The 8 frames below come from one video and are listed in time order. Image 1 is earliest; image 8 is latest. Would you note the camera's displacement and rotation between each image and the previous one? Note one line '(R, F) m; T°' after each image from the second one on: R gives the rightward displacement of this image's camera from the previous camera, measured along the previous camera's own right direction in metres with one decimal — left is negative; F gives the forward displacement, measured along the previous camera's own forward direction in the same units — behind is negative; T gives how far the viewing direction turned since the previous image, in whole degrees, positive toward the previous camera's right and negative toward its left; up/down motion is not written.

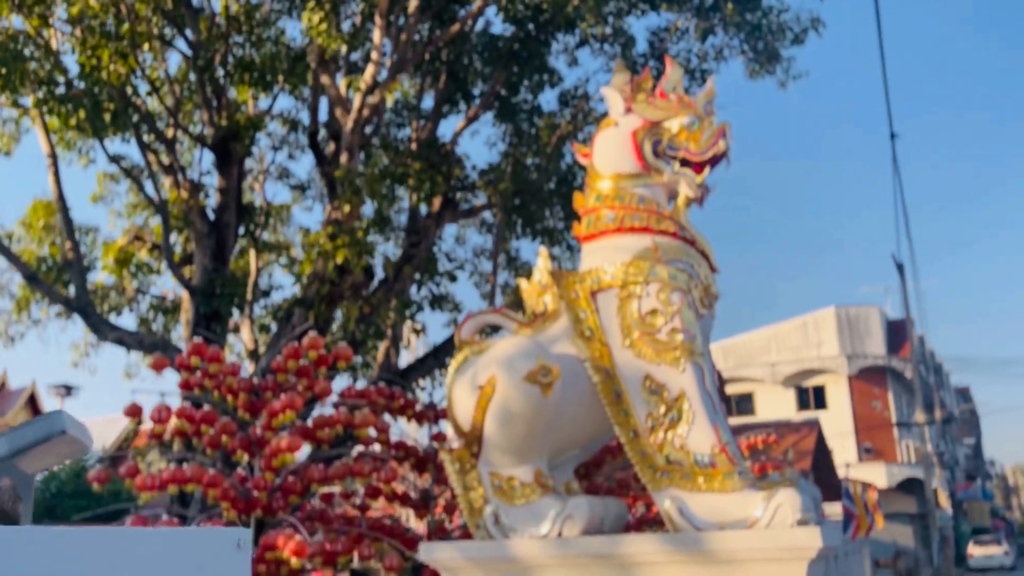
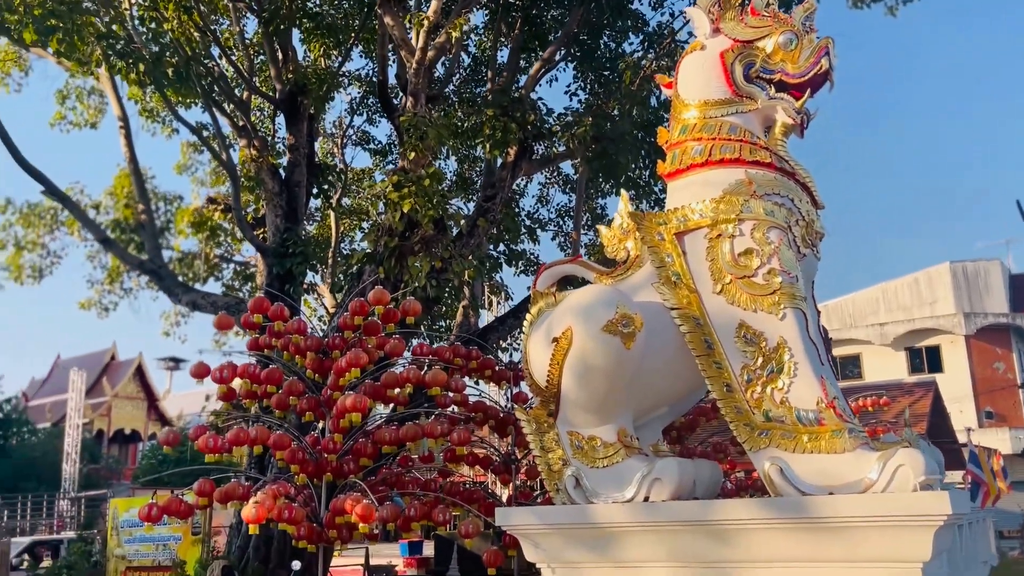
(+0.1, +0.4) m; -6°
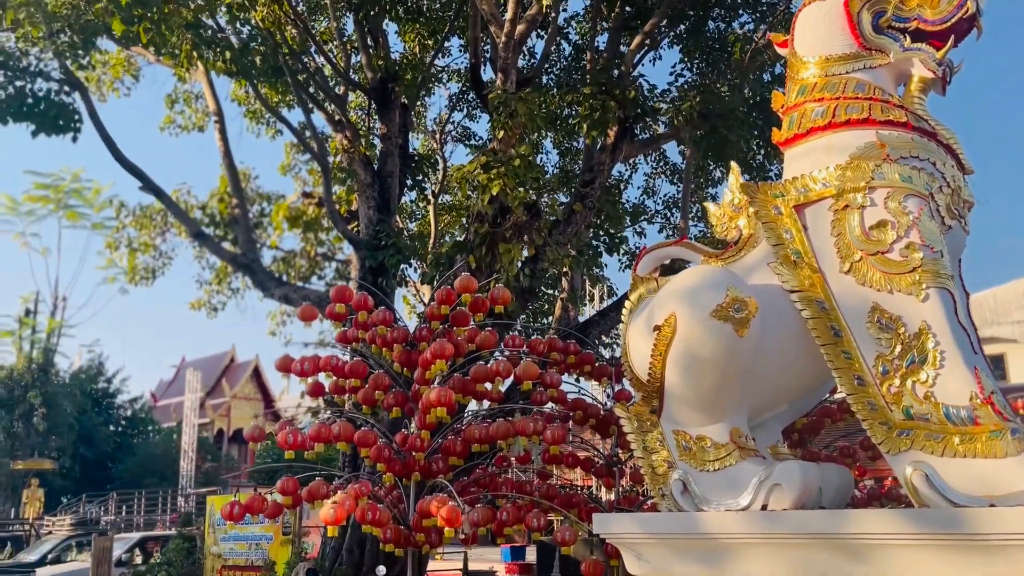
(+0.1, +0.4) m; -7°
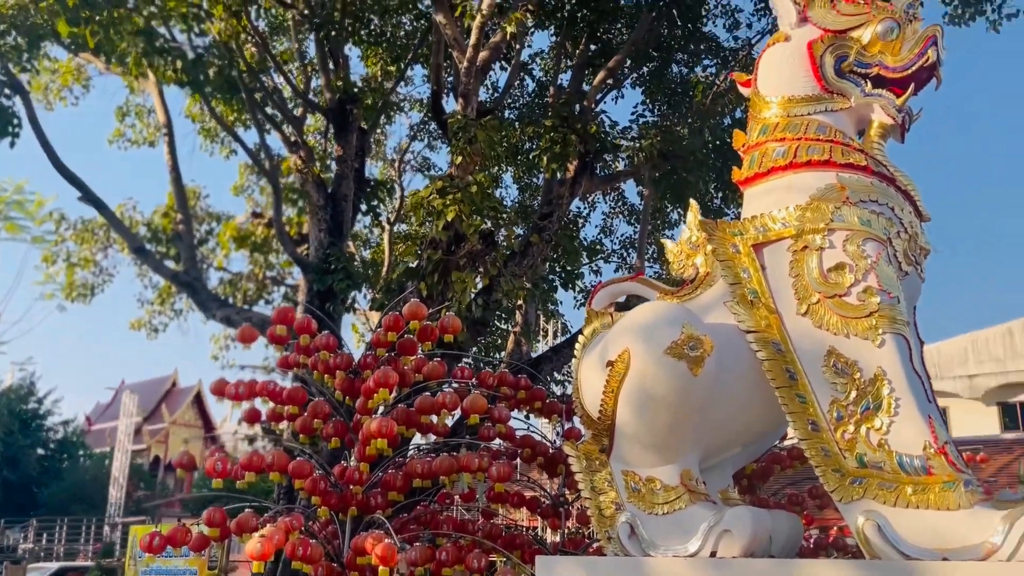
(0.0, +0.1) m; +3°
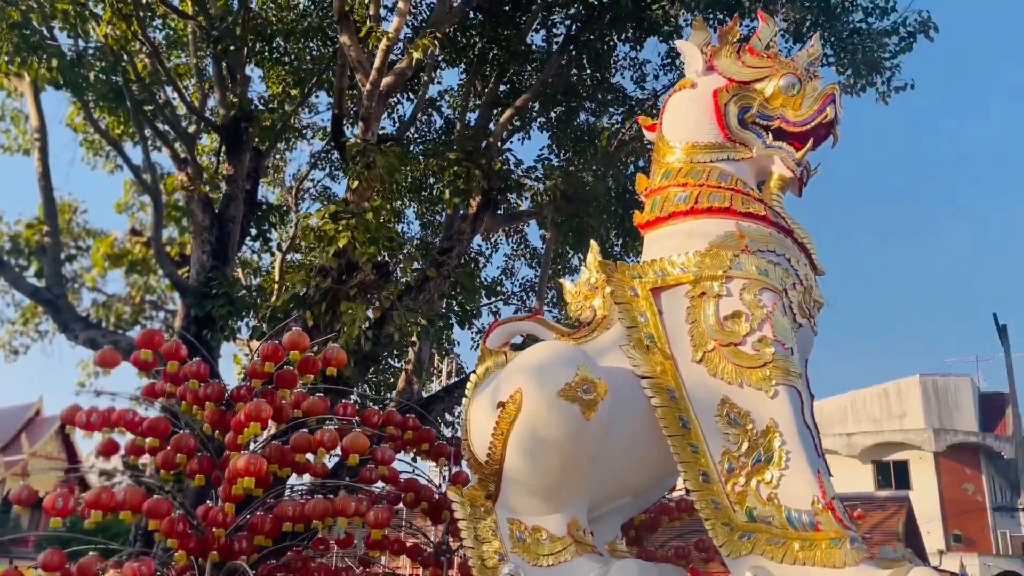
(0.0, +0.2) m; +7°
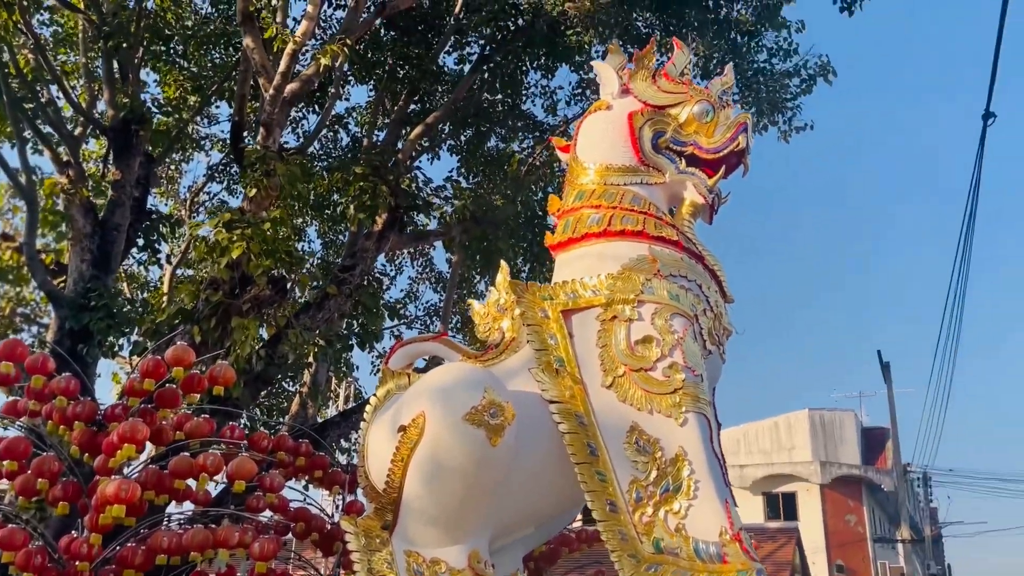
(0.0, +0.2) m; +7°
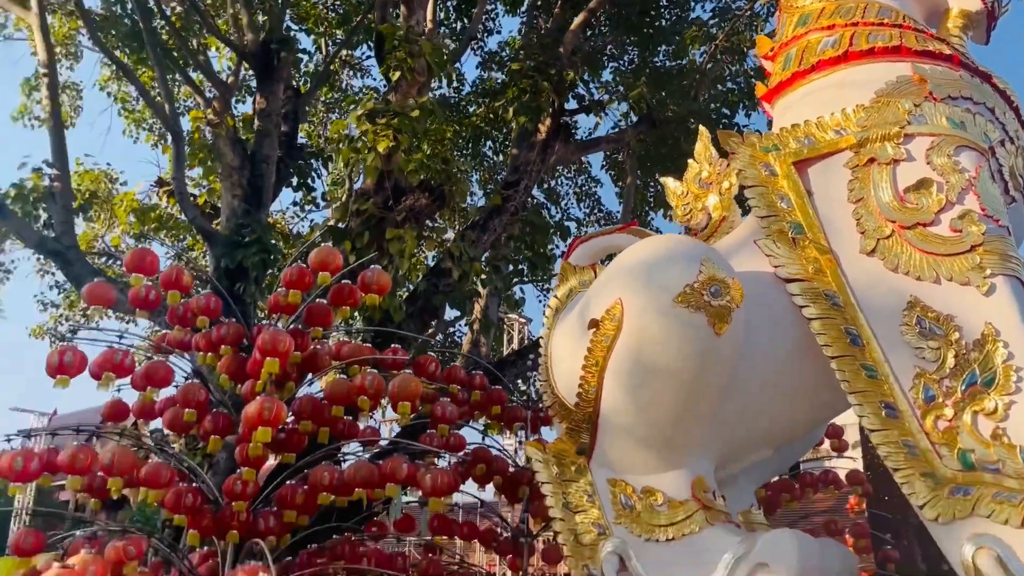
(-0.2, +0.8) m; -11°
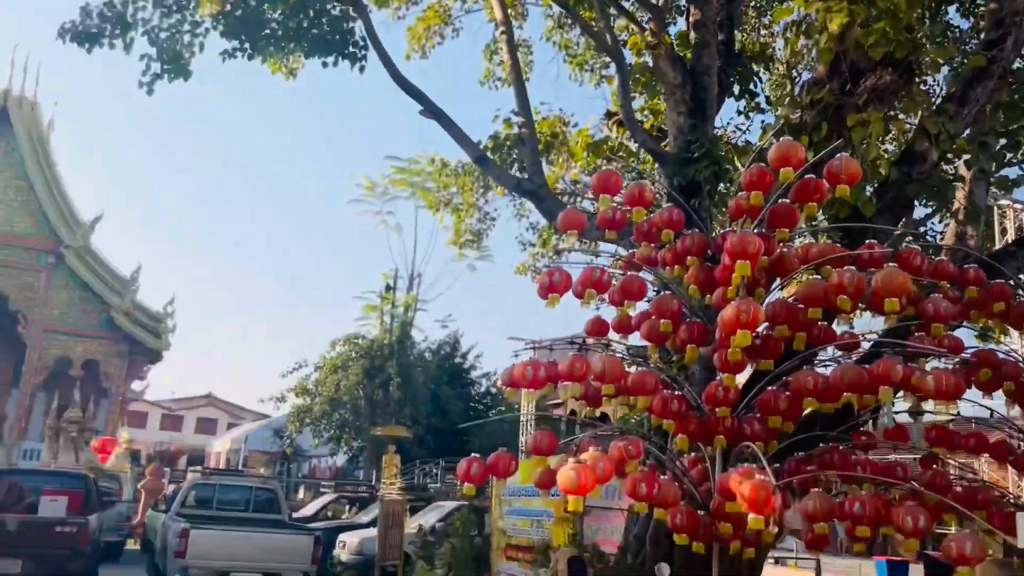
(-0.1, +0.1) m; -30°
